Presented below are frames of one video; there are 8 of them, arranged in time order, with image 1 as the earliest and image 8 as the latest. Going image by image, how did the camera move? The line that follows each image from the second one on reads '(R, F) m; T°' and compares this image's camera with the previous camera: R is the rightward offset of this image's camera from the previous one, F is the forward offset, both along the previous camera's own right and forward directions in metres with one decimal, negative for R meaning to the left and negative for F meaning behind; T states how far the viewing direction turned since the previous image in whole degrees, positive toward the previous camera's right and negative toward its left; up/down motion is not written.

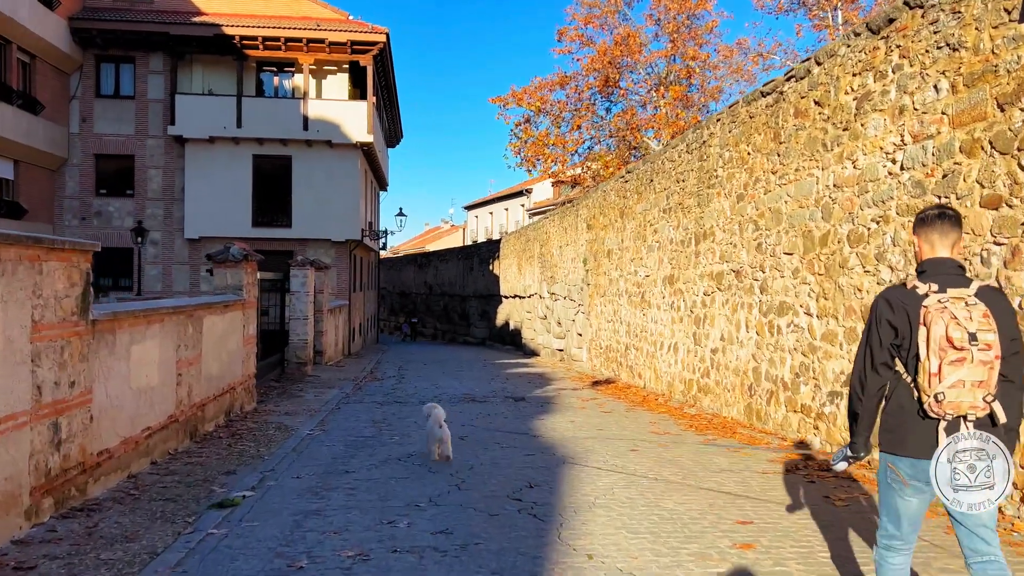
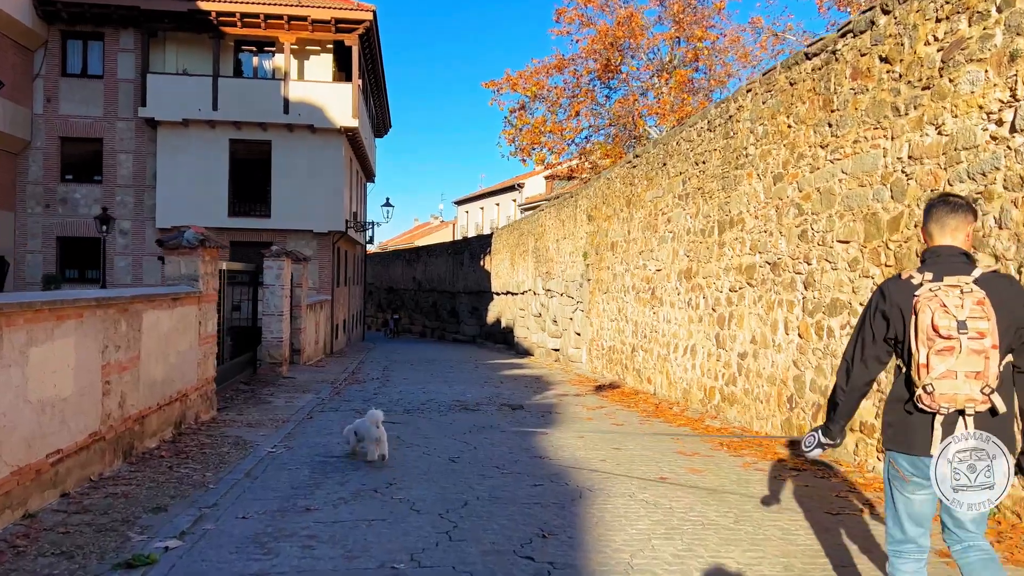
(-0.1, +1.3) m; +1°
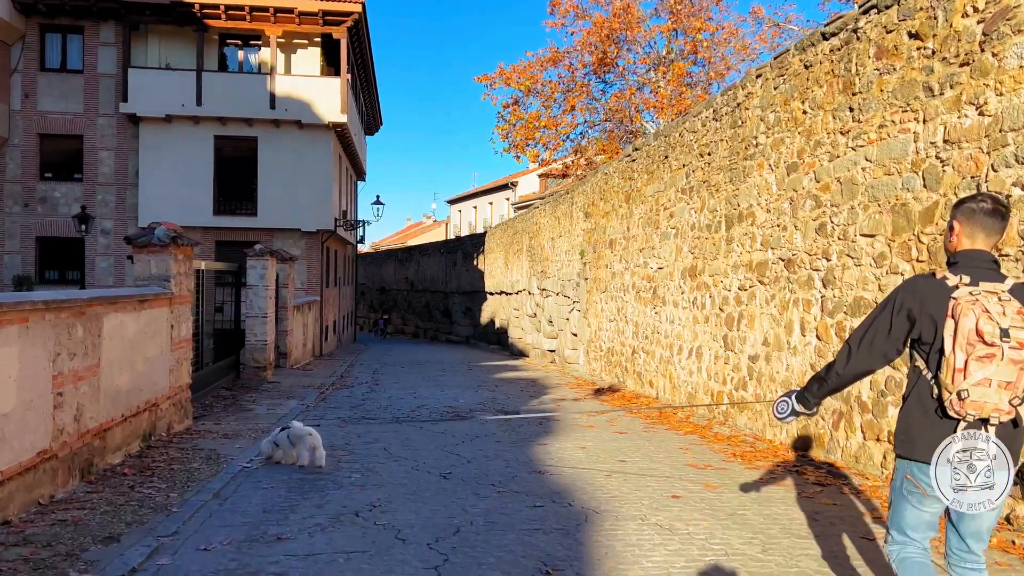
(0.0, +0.6) m; 0°
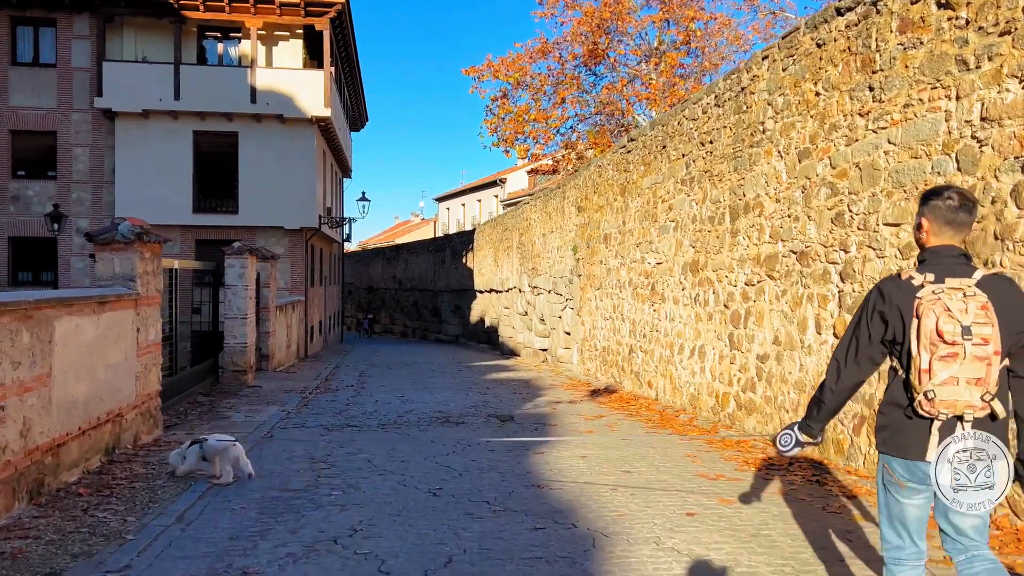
(0.0, +0.5) m; +1°
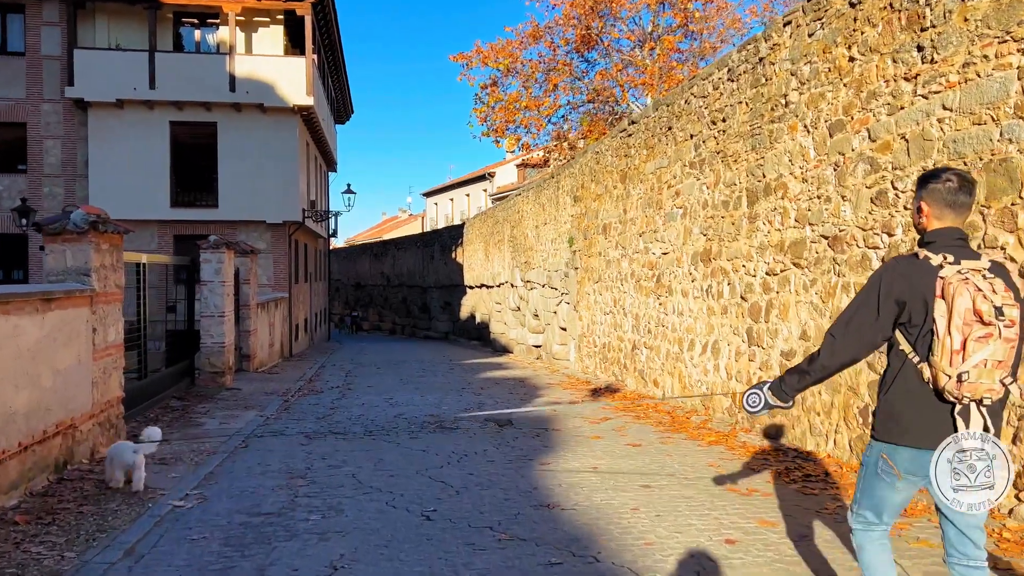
(-0.1, +0.7) m; +1°
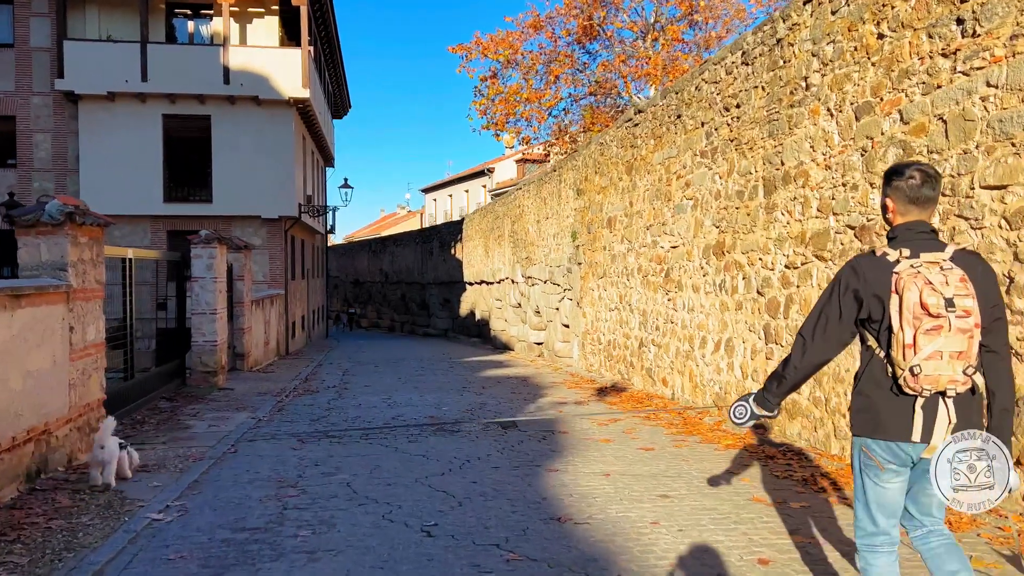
(0.0, +0.4) m; 0°
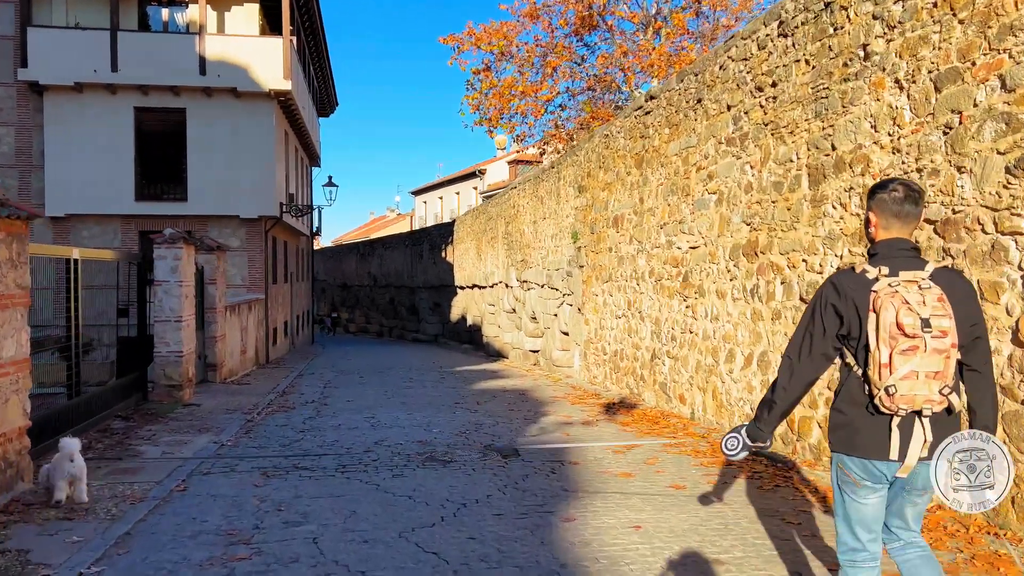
(-0.1, +1.1) m; +1°
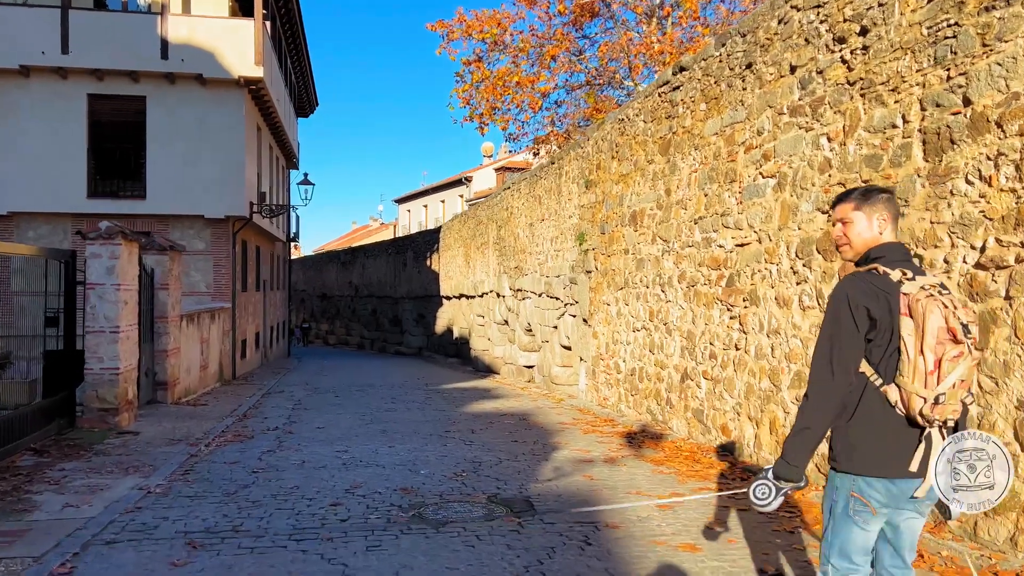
(-0.2, +1.6) m; +1°
